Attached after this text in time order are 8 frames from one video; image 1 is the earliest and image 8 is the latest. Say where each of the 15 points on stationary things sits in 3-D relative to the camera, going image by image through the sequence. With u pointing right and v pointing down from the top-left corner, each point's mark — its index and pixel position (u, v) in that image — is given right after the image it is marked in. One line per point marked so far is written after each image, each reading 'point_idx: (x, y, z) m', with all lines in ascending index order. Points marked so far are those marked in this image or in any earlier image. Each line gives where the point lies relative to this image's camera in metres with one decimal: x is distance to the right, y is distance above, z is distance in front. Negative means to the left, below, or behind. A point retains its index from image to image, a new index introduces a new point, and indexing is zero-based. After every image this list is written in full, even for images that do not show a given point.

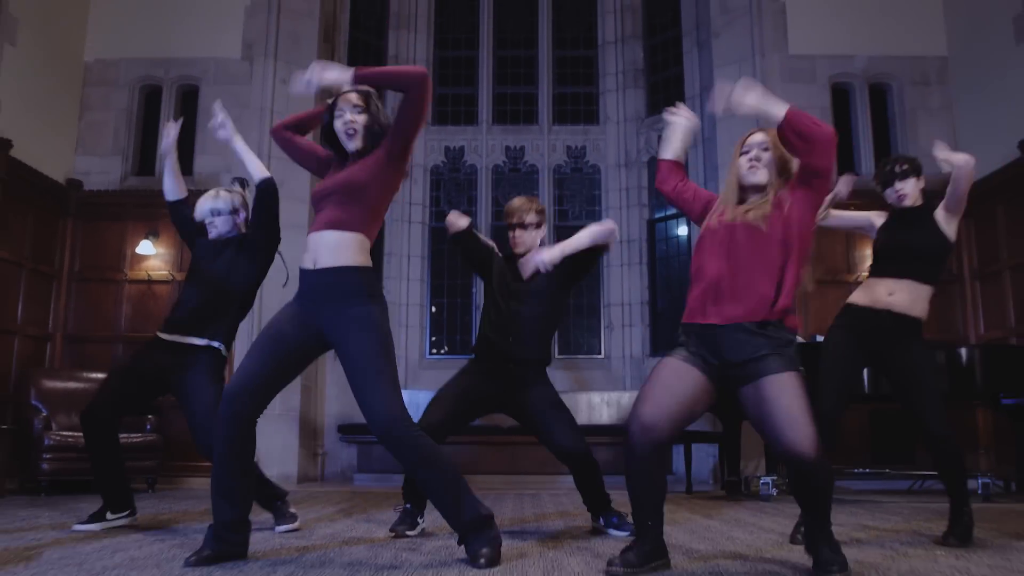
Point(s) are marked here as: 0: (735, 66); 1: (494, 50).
0: (+2.4, +2.4, +8.1) m
1: (-0.2, +3.2, +10.1) m
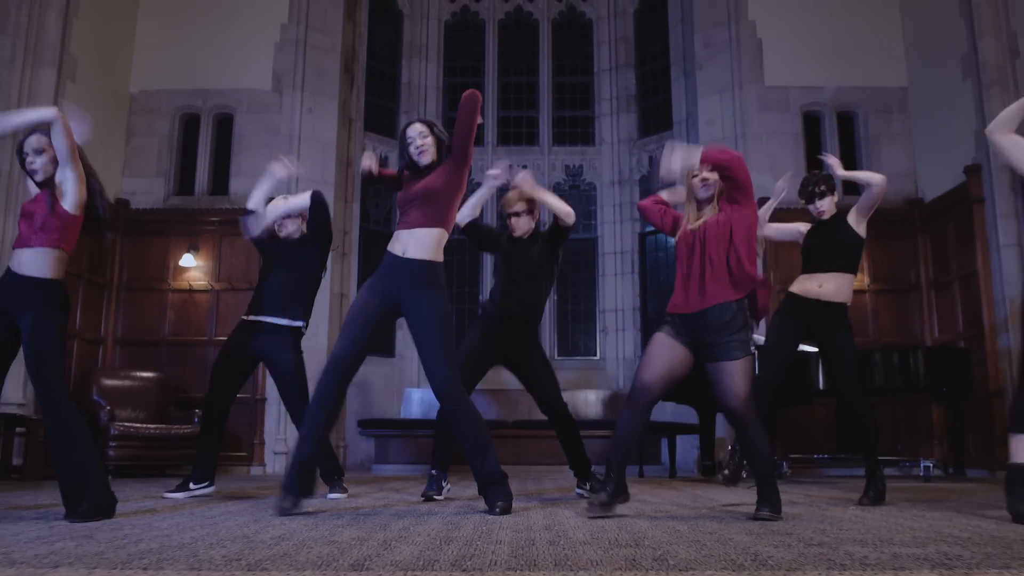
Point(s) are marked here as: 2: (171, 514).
0: (+2.5, +2.3, +8.9) m
1: (-0.2, +3.1, +10.9) m
2: (-1.6, -1.1, +3.5) m
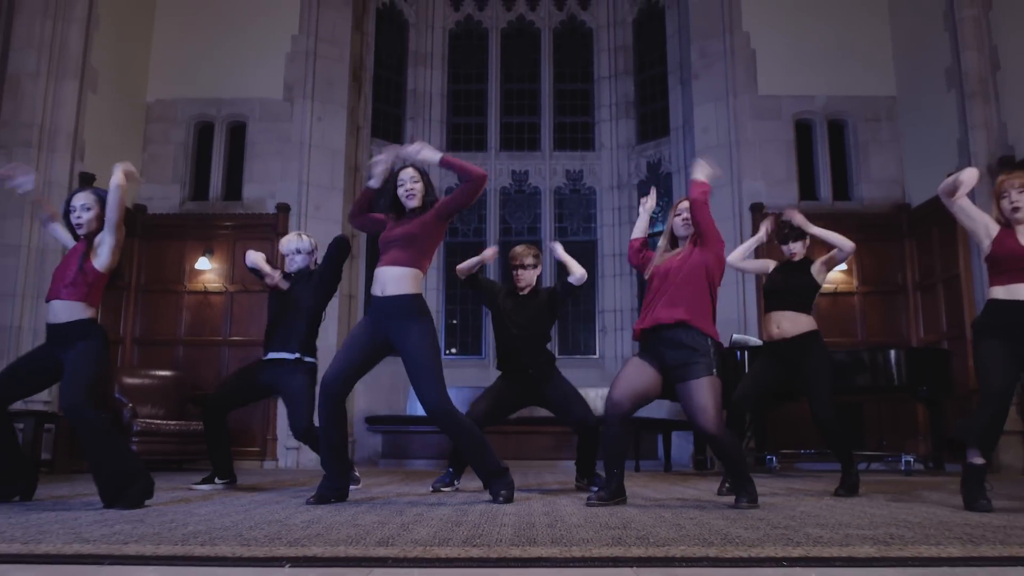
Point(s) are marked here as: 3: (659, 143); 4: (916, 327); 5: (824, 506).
0: (+2.5, +2.3, +9.2) m
1: (-0.2, +3.1, +11.3) m
2: (-1.6, -1.1, +3.8) m
3: (+2.1, +2.0, +10.3) m
4: (+4.7, -0.4, +8.5) m
5: (+1.6, -1.1, +3.7) m
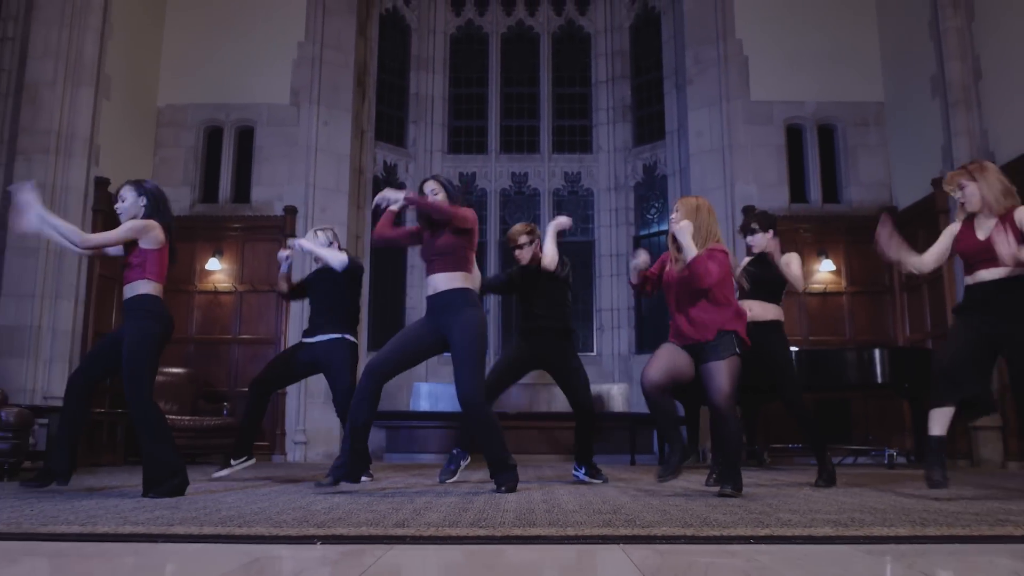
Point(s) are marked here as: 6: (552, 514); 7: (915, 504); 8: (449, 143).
0: (+2.5, +2.3, +9.5) m
1: (-0.2, +3.1, +11.5) m
2: (-1.6, -1.1, +4.1) m
3: (+2.1, +2.1, +10.6) m
4: (+4.7, -0.4, +8.8) m
5: (+1.6, -1.1, +4.0) m
6: (+0.2, -0.9, +3.1) m
7: (+1.9, -1.0, +3.5) m
8: (-1.0, +2.2, +11.4) m
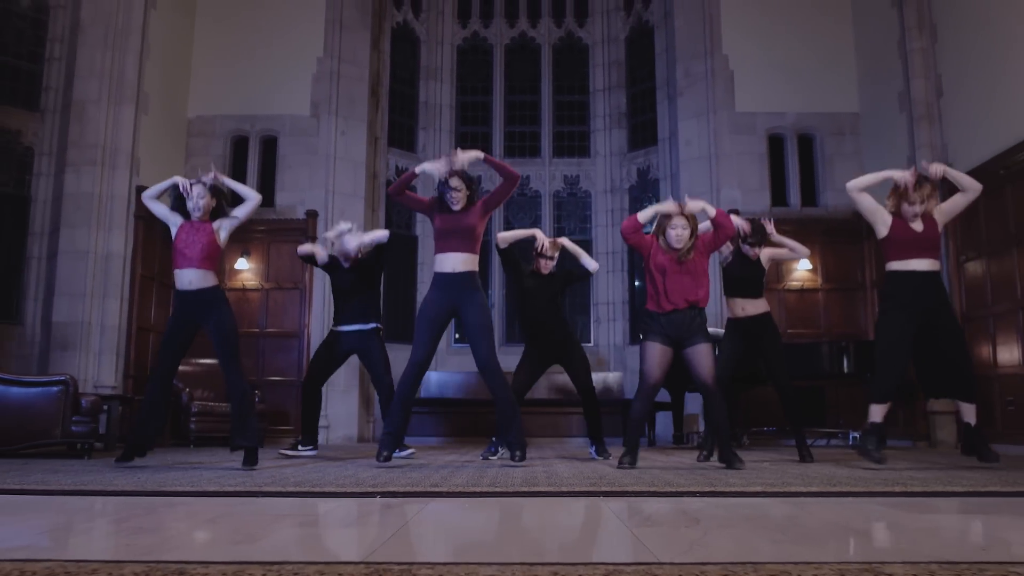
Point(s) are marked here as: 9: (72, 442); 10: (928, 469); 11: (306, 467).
0: (+2.5, +2.3, +10.3) m
1: (-0.1, +3.2, +12.3) m
2: (-1.6, -1.2, +5.0) m
3: (+2.1, +2.1, +11.4) m
4: (+4.7, -0.4, +9.6) m
5: (+1.6, -1.2, +4.9) m
6: (+0.2, -1.0, +3.9) m
7: (+1.9, -1.1, +4.3) m
8: (-0.9, +2.3, +12.1) m
9: (-3.2, -1.1, +5.4) m
10: (+2.6, -1.1, +4.6) m
11: (-1.3, -1.1, +4.7) m
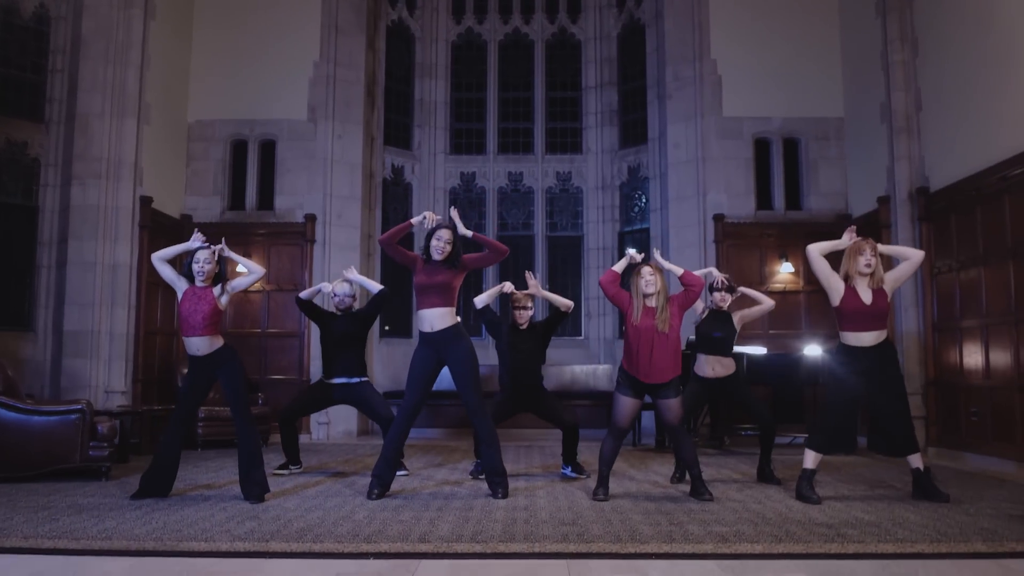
0: (+2.4, +2.3, +10.5) m
1: (-0.2, +3.3, +12.5) m
2: (-1.7, -1.5, +5.4) m
3: (+2.0, +2.2, +11.6) m
4: (+4.6, -0.5, +10.0) m
5: (+1.5, -1.5, +5.3) m
6: (+0.1, -1.4, +4.3) m
7: (+1.8, -1.4, +4.7) m
8: (-1.0, +2.4, +12.4) m
9: (-3.3, -1.4, +5.8) m
10: (+2.5, -1.5, +5.0) m
11: (-1.4, -1.5, +5.1) m
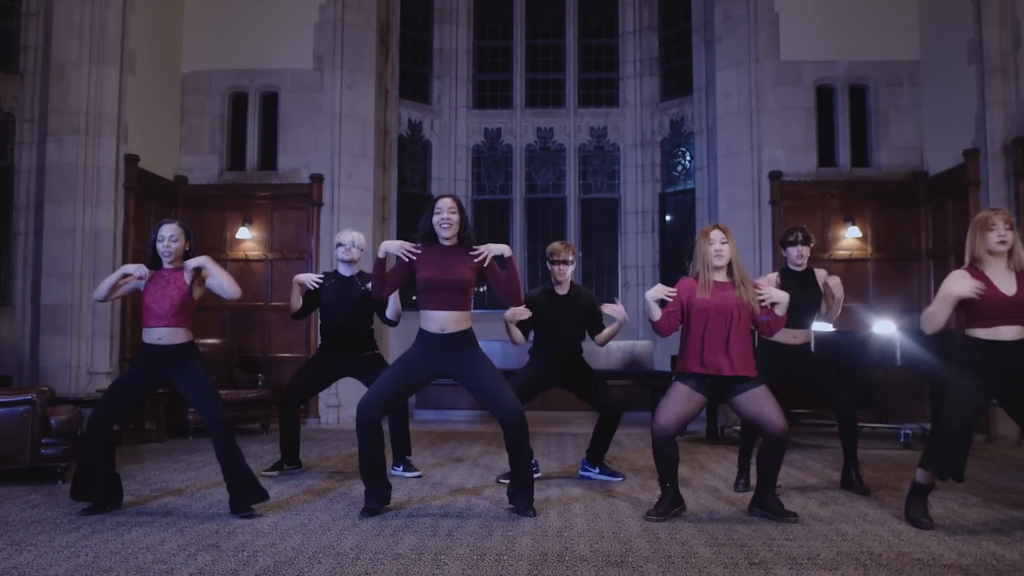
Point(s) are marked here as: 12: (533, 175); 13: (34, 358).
0: (+2.8, +2.7, +9.3) m
1: (+0.2, +3.8, +11.3) m
2: (-1.5, -1.3, +4.5) m
3: (+2.4, +2.6, +10.4) m
4: (+4.9, -0.1, +8.8) m
5: (+1.7, -1.3, +4.2) m
6: (+0.2, -1.2, +3.3) m
7: (+2.0, -1.3, +3.6) m
8: (-0.6, +2.9, +11.2) m
9: (-3.1, -1.2, +4.9) m
10: (+2.6, -1.3, +3.9) m
11: (-1.2, -1.3, +4.1) m
12: (+0.3, +1.7, +11.2) m
13: (-5.0, -0.7, +7.7) m
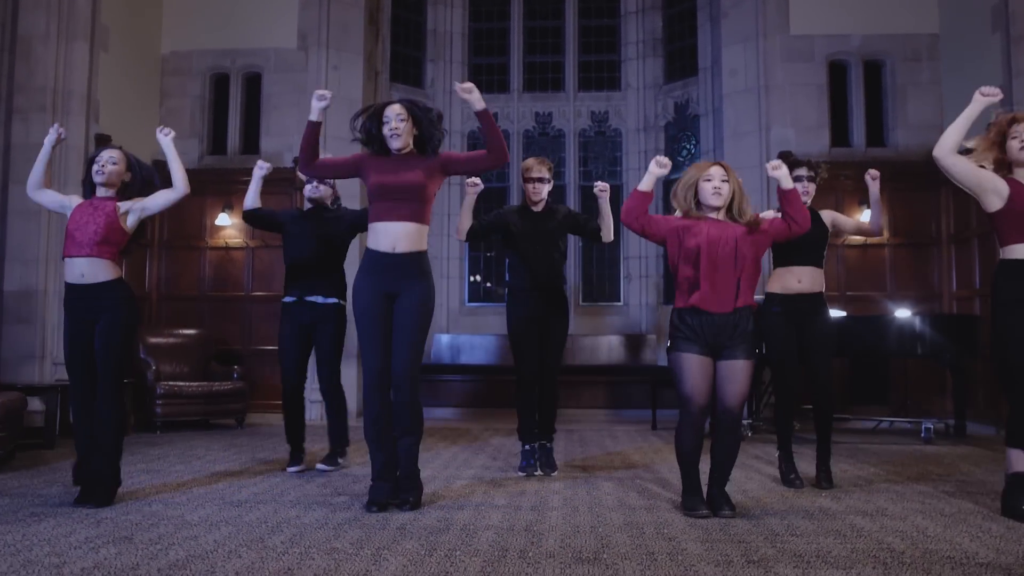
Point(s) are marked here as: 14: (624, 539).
0: (+2.7, +2.9, +8.7) m
1: (+0.2, +3.9, +10.8) m
2: (-1.6, -1.1, +4.0) m
3: (+2.3, +2.8, +9.9) m
4: (+4.9, +0.1, +8.2) m
5: (+1.5, -1.1, +3.7) m
6: (0.0, -1.0, +2.8) m
7: (+1.8, -1.1, +3.1) m
8: (-0.6, +3.0, +10.8) m
9: (-3.3, -1.0, +4.5) m
10: (+2.5, -1.1, +3.3) m
11: (-1.4, -1.1, +3.7) m
12: (+0.3, +1.8, +10.7) m
13: (-5.1, -0.6, +7.3) m
14: (+0.5, -1.1, +3.1) m
